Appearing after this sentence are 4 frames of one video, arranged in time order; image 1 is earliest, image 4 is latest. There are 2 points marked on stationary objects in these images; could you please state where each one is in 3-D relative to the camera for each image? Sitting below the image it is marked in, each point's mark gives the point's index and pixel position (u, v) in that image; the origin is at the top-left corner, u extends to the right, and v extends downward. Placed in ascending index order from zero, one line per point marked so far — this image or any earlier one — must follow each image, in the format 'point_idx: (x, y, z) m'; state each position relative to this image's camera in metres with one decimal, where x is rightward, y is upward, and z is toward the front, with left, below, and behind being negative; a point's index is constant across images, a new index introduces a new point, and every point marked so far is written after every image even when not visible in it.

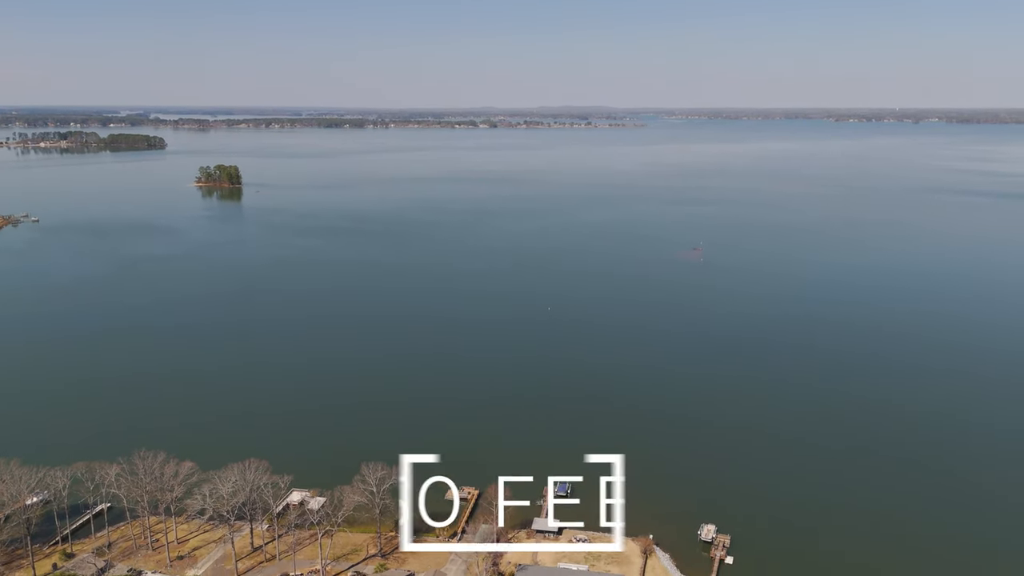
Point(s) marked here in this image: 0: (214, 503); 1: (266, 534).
0: (-12.9, -10.0, +29.6) m
1: (-11.1, -12.0, +30.8) m
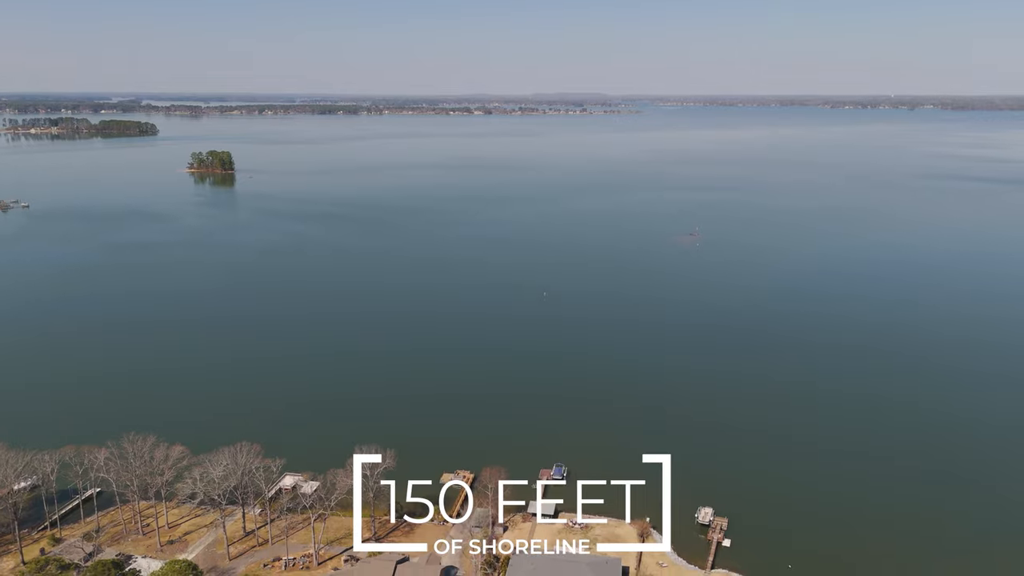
0: (-13.1, -8.7, +28.5) m
1: (-11.3, -10.7, +29.7) m
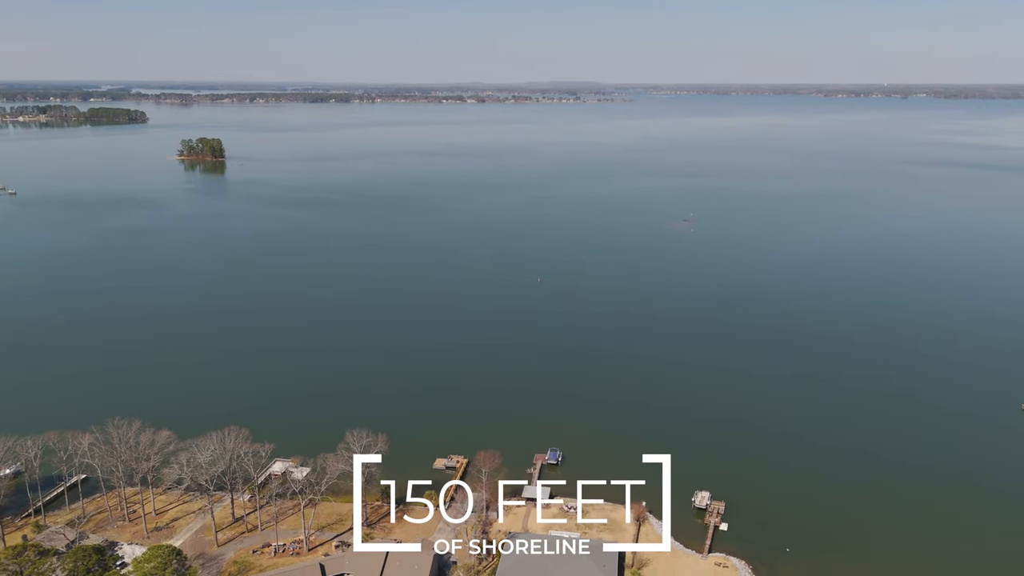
0: (-13.3, -7.5, +27.0) m
1: (-11.5, -9.4, +28.3) m
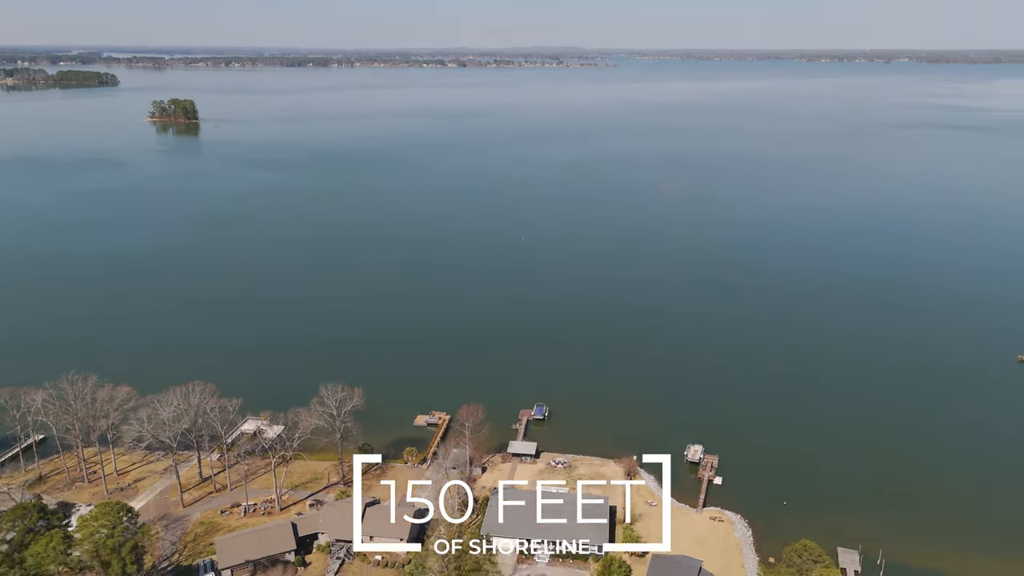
0: (-13.7, -4.1, +22.8) m
1: (-11.9, -6.0, +24.2) m
